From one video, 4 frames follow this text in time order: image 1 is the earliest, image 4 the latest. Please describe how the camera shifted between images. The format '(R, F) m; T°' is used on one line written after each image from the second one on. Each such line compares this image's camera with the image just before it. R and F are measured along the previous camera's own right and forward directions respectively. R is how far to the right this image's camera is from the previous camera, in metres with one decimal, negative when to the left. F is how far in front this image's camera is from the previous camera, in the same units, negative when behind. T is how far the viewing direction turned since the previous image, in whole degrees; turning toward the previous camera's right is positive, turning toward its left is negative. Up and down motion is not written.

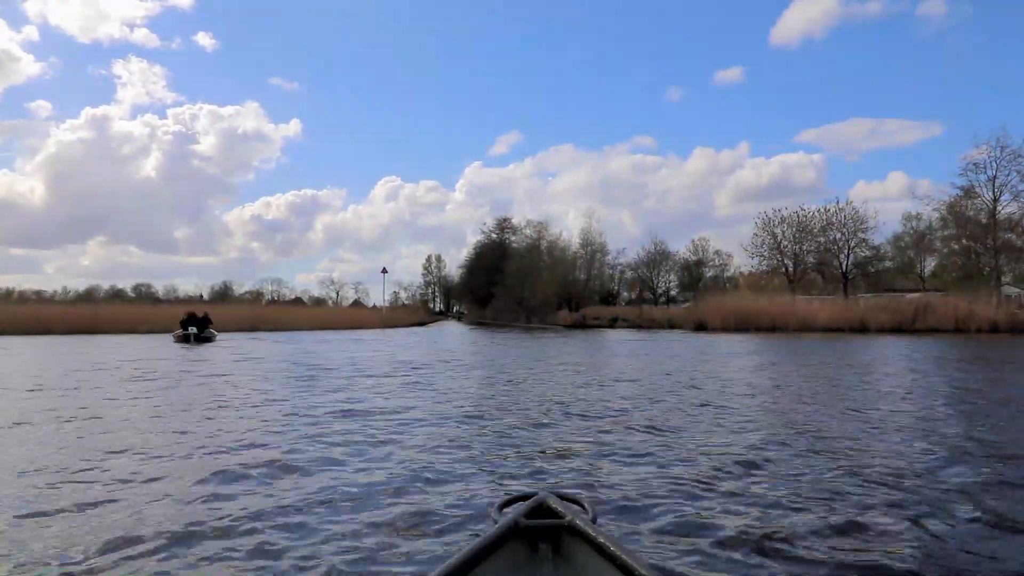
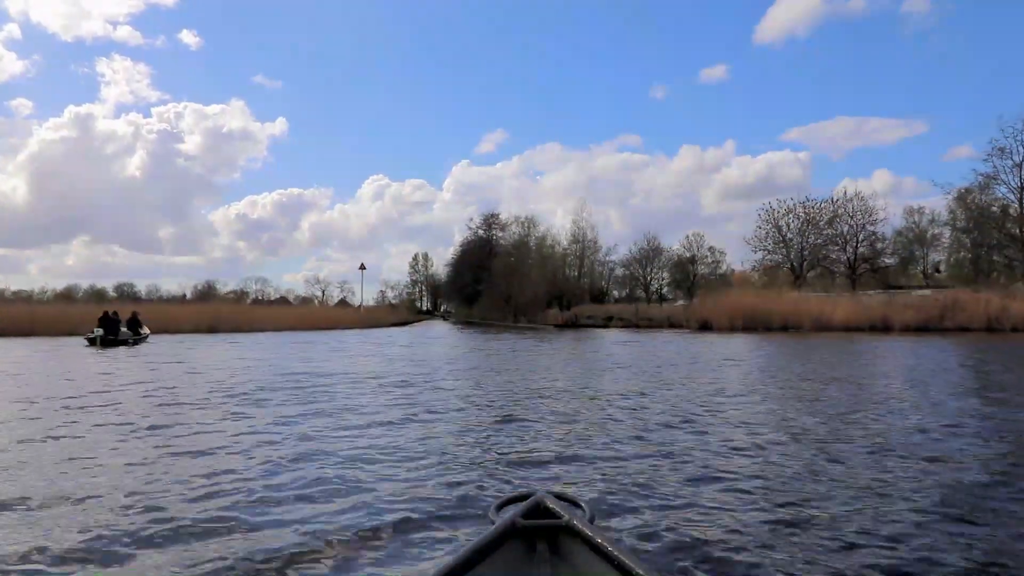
(0.0, +1.1) m; +1°
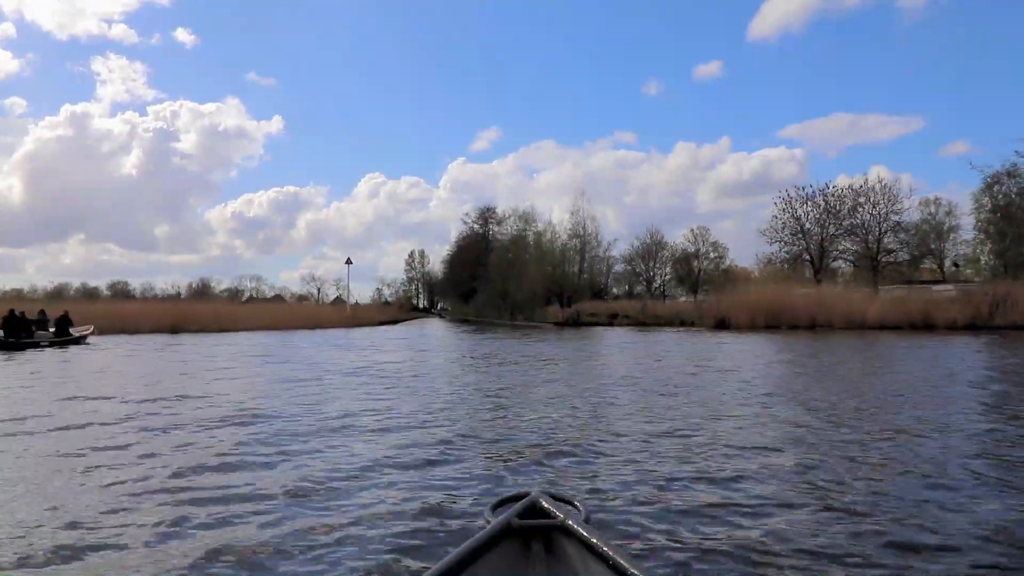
(0.0, +1.1) m; 0°
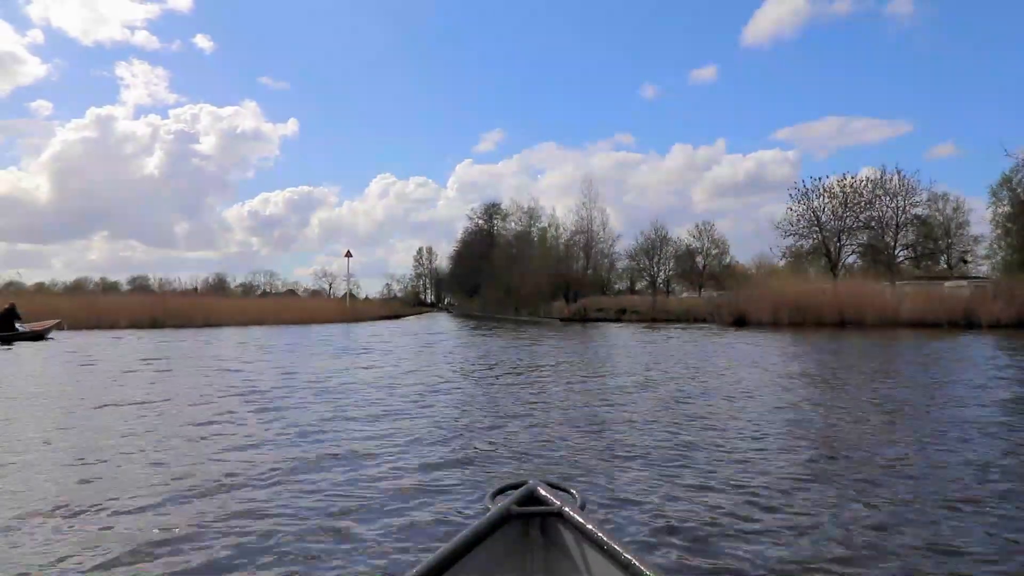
(0.0, +0.7) m; 0°
